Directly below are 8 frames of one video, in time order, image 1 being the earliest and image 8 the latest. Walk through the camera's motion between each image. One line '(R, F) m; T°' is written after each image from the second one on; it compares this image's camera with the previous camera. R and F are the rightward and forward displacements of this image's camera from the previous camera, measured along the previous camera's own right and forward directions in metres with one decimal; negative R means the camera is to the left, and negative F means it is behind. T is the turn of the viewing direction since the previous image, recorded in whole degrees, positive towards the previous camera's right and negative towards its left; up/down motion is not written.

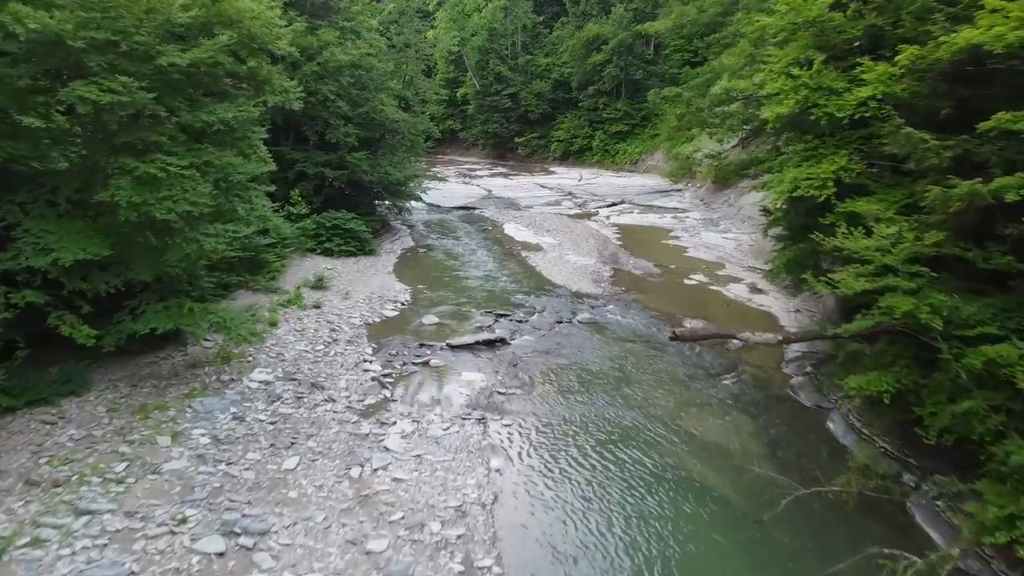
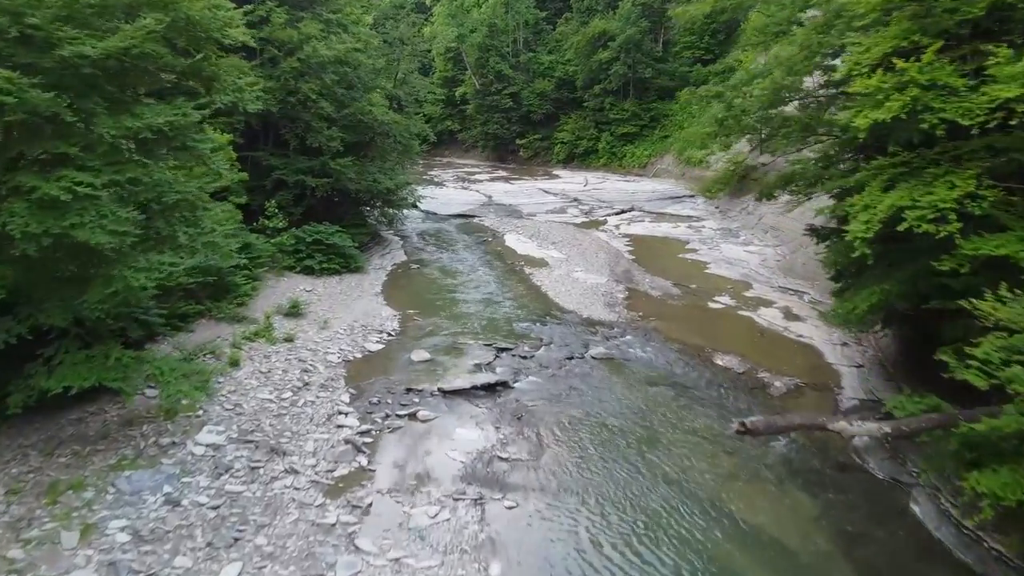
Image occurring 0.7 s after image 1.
(0.0, +1.6) m; 0°
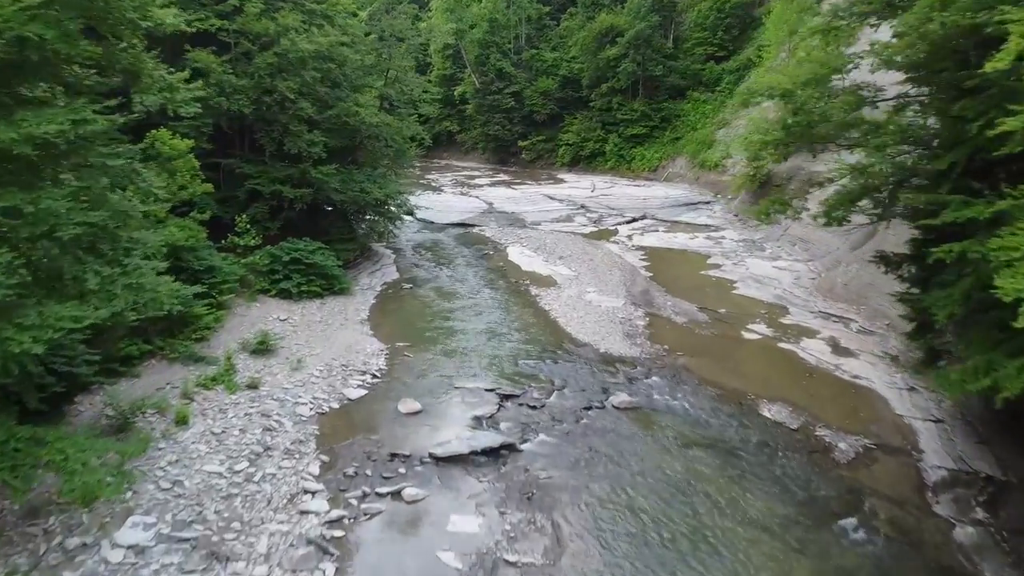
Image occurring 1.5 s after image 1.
(-0.1, +1.6) m; 0°
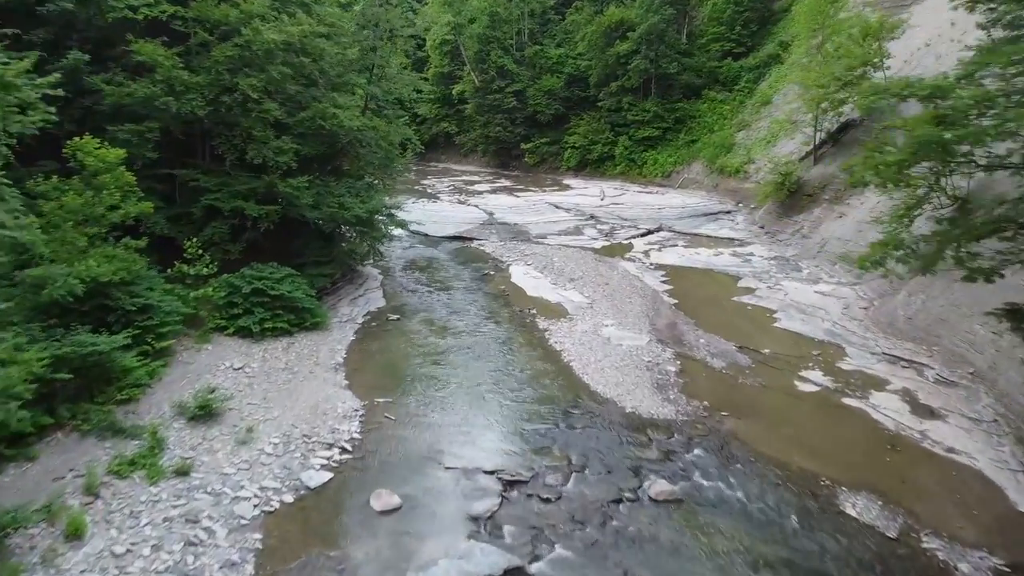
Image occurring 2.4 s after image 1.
(-0.1, +2.0) m; 0°
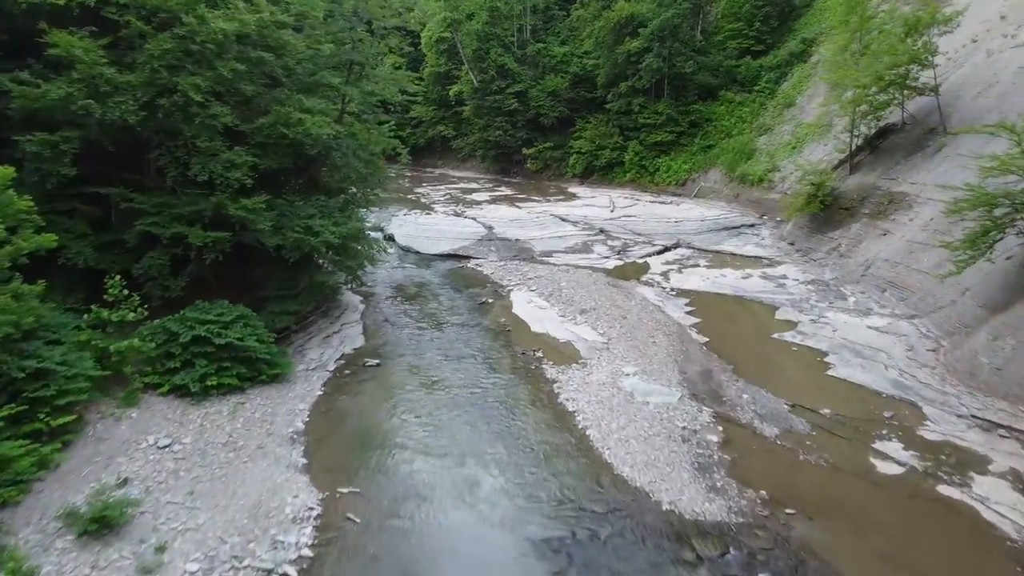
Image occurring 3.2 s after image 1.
(0.0, +1.9) m; 0°
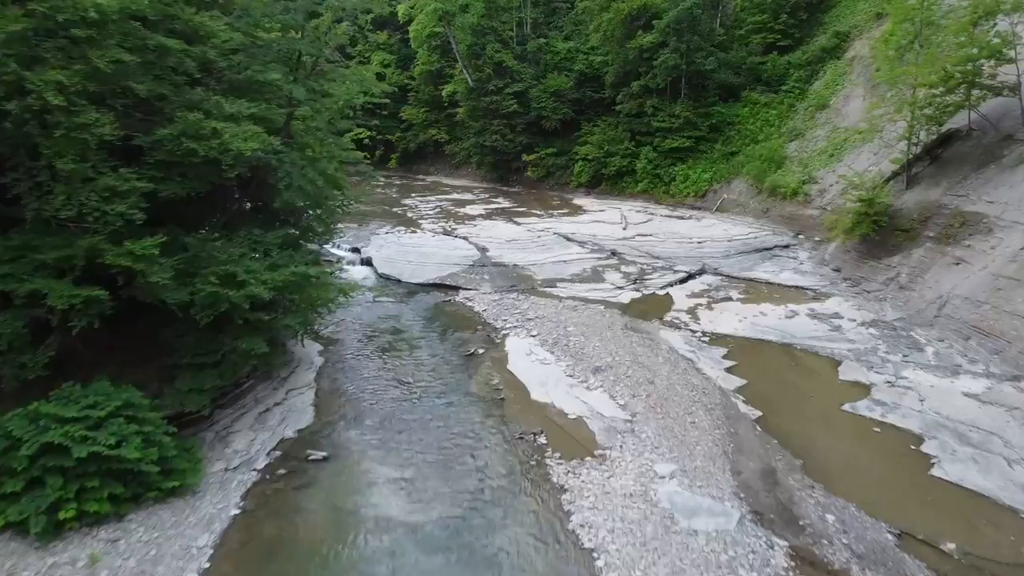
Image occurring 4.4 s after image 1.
(+0.1, +2.5) m; 0°
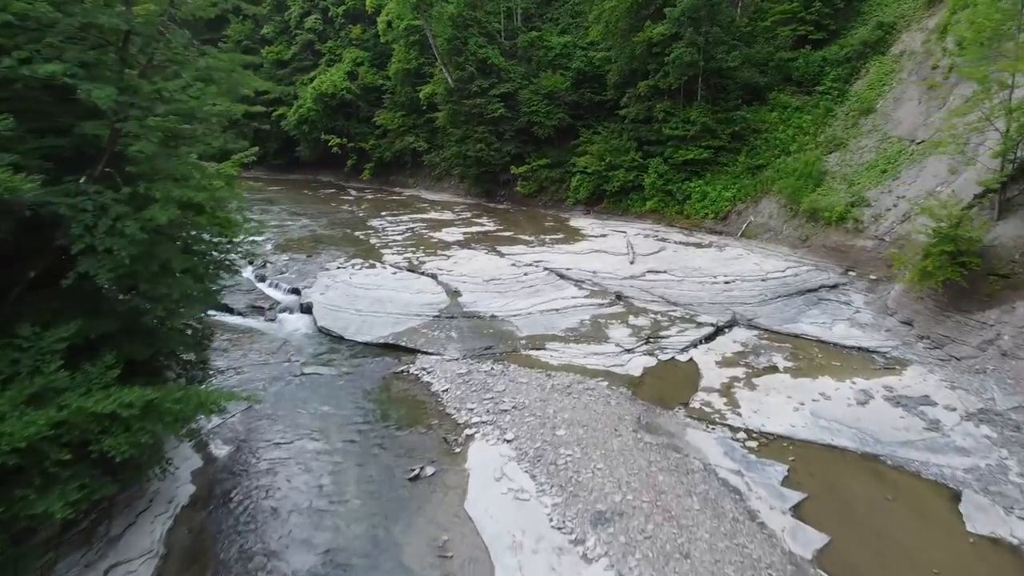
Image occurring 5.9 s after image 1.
(+0.4, +3.3) m; 0°
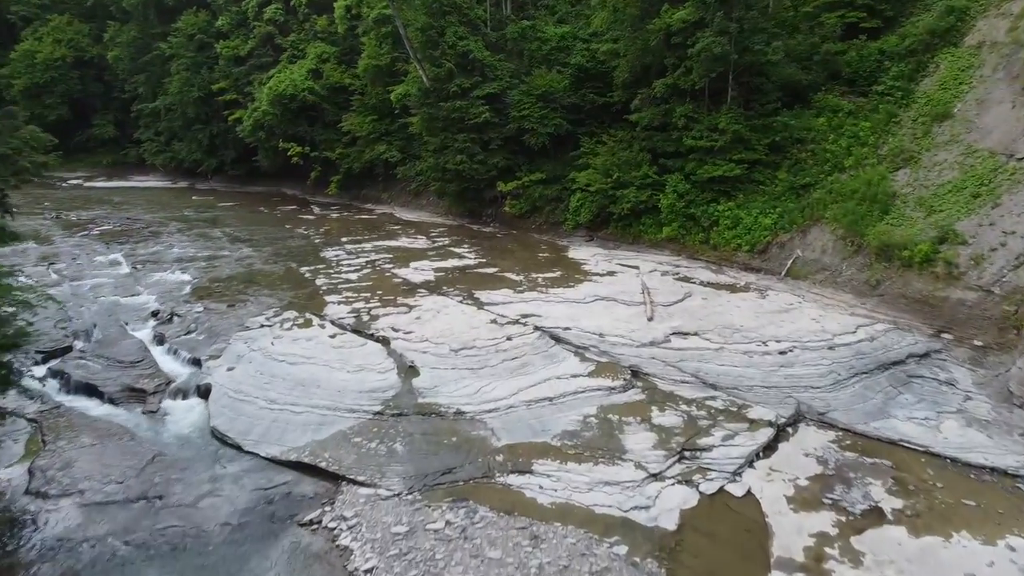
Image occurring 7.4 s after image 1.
(+0.3, +3.4) m; 0°
